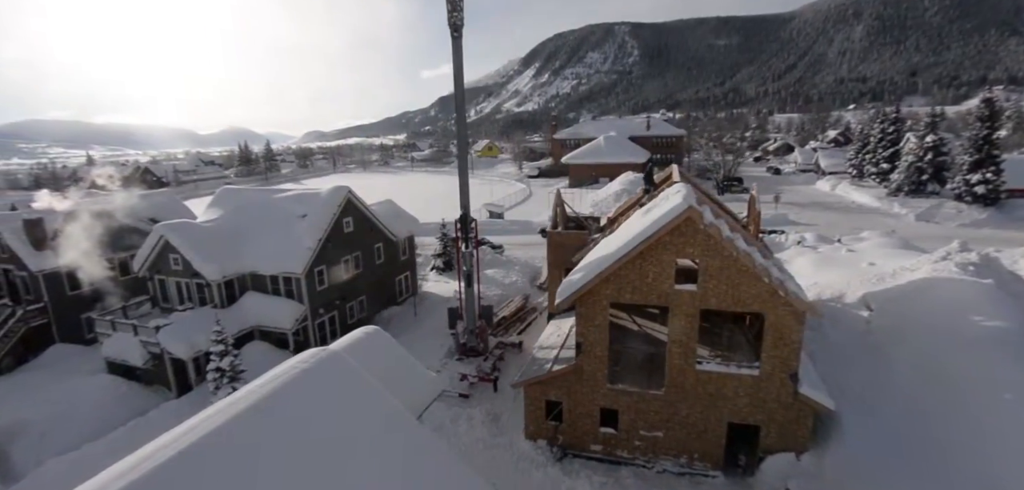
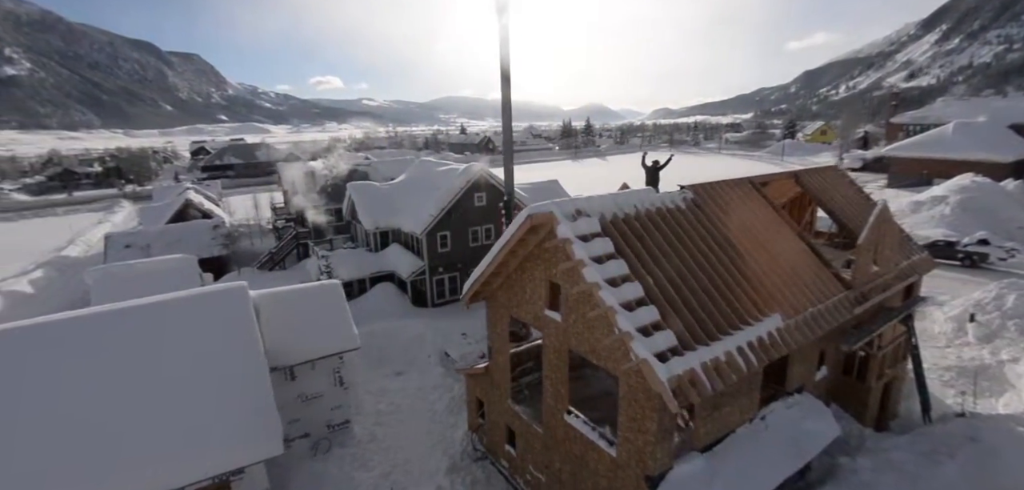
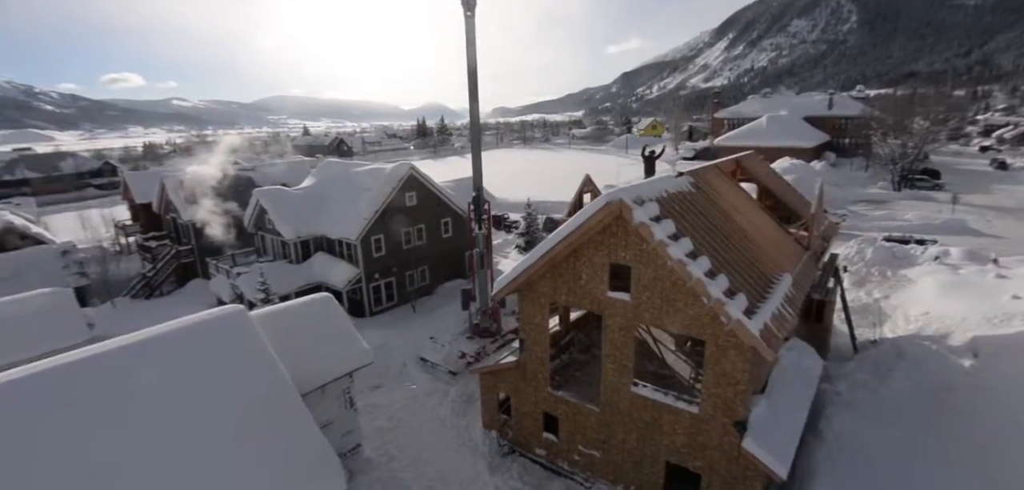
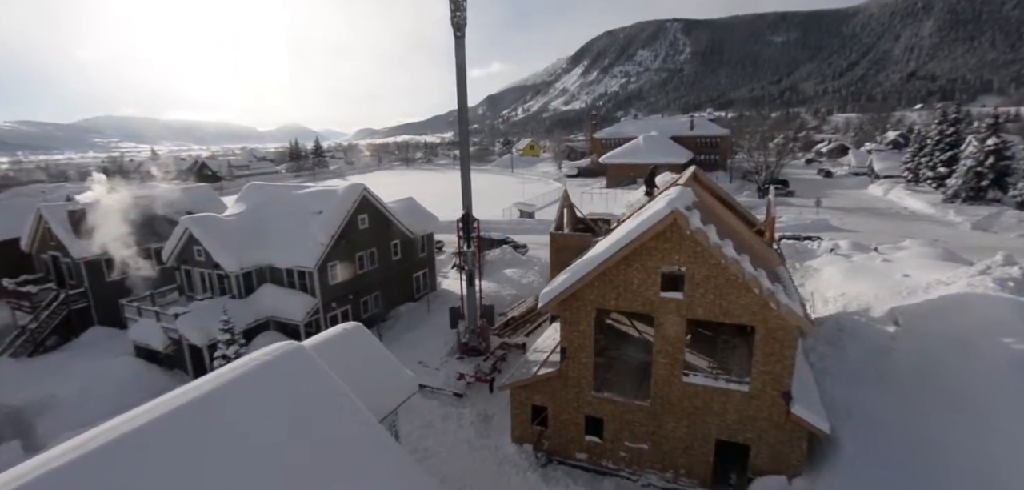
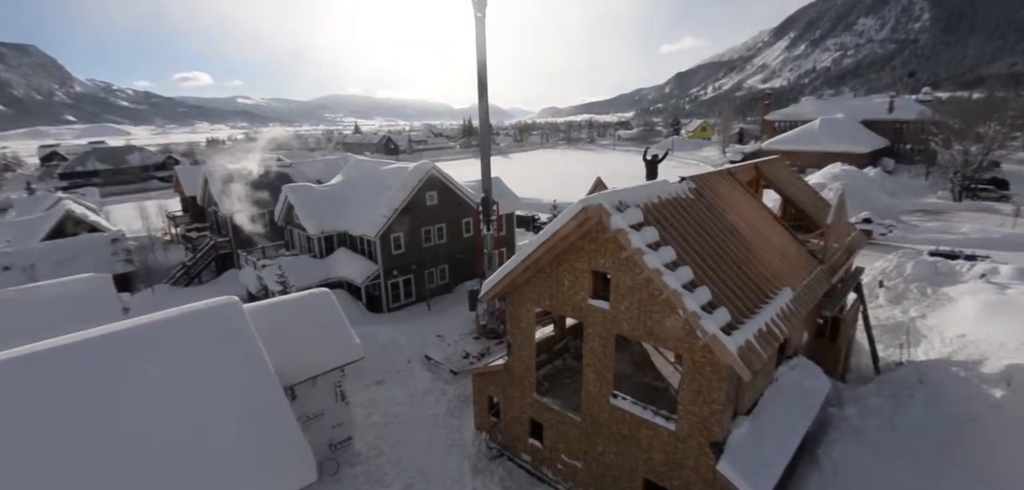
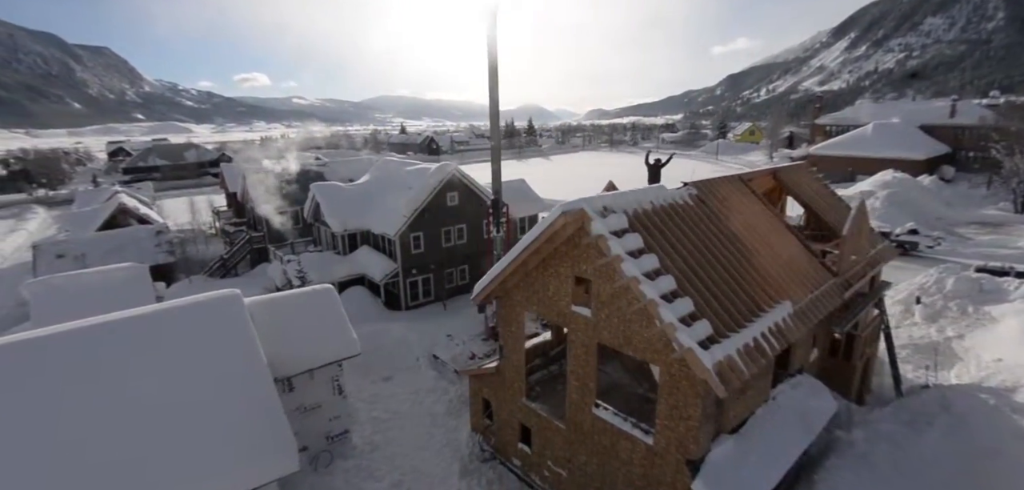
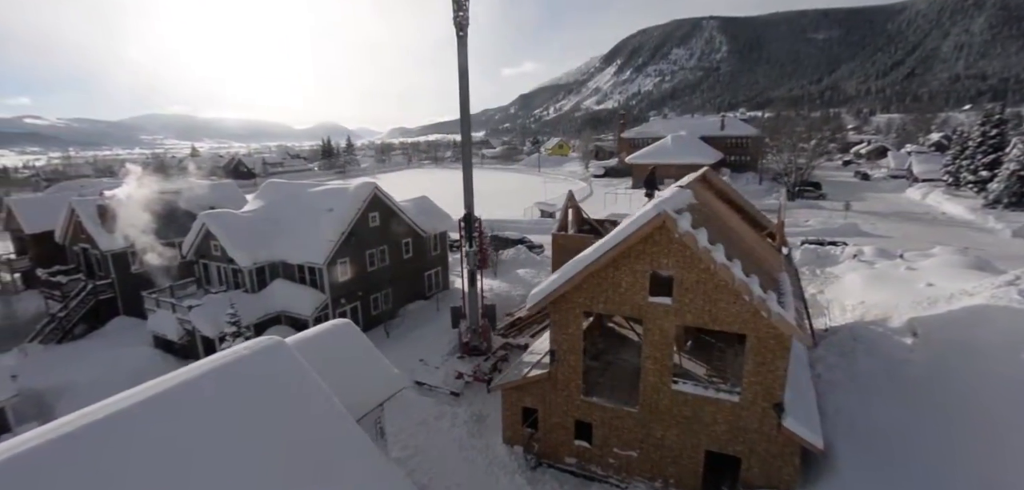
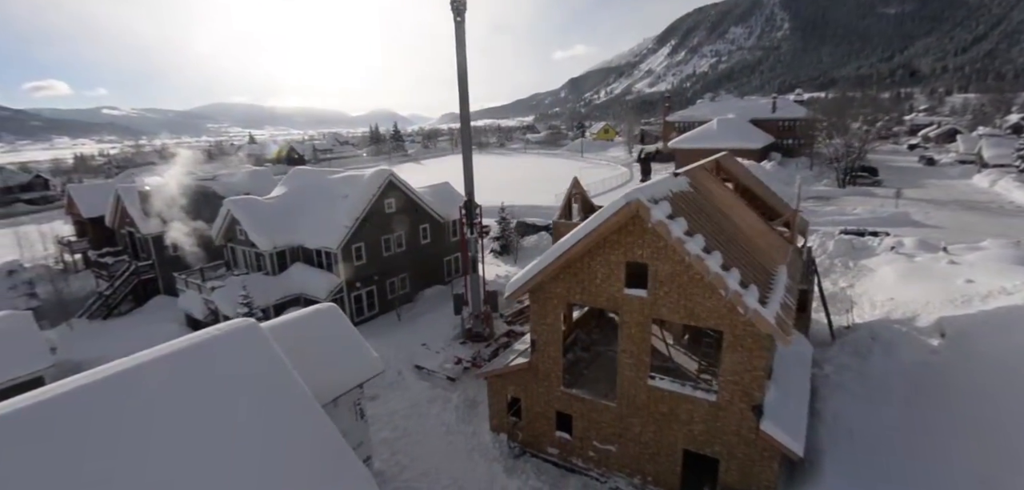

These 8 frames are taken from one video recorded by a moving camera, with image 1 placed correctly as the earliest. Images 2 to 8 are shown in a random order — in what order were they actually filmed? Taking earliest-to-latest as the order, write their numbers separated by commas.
4, 7, 8, 3, 5, 6, 2
